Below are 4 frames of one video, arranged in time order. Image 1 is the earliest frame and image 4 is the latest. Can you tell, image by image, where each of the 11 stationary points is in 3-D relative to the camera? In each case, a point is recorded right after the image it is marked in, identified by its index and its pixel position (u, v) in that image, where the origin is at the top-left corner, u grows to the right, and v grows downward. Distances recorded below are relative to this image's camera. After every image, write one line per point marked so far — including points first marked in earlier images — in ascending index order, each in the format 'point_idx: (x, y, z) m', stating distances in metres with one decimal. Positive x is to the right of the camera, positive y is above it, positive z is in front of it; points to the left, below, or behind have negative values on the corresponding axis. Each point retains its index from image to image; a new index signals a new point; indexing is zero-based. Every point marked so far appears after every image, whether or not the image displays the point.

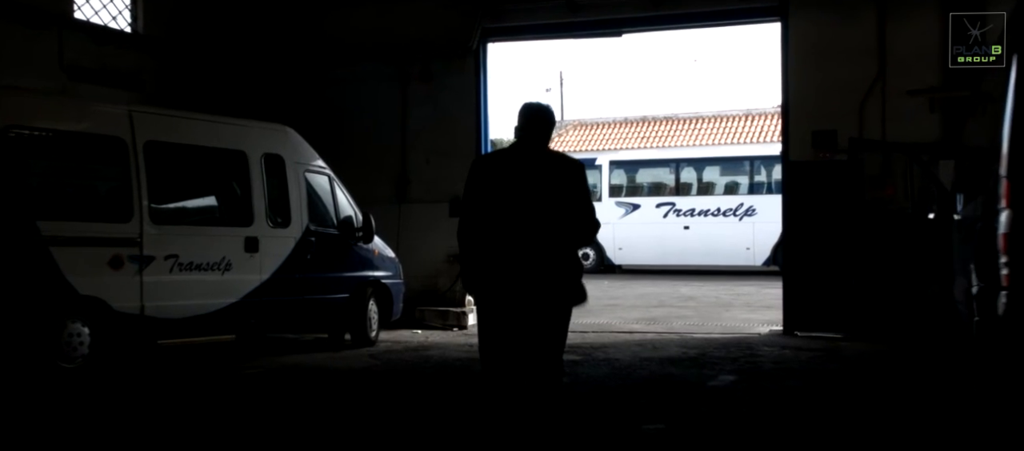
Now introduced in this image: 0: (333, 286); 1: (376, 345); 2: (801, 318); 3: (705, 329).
0: (-1.8, -0.6, +9.8) m
1: (-1.5, -1.3, +10.4) m
2: (+3.2, -1.0, +10.7) m
3: (+2.3, -1.2, +11.6) m
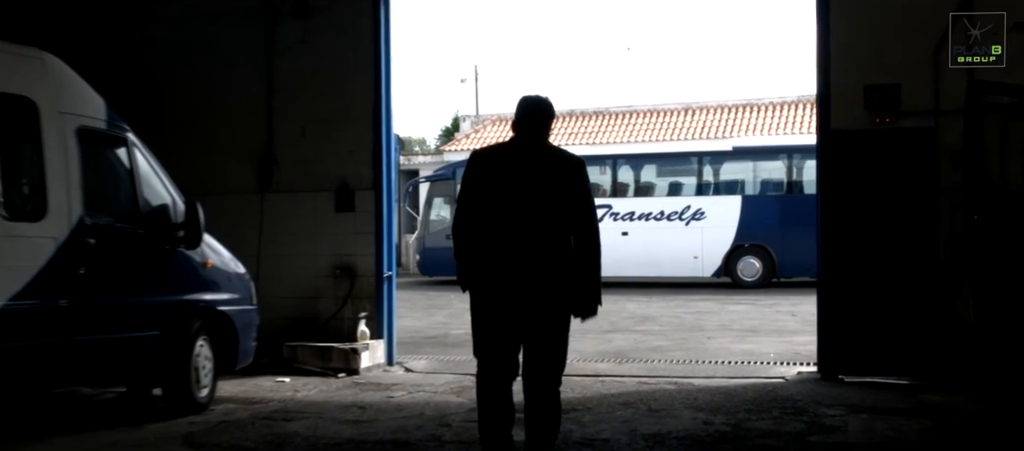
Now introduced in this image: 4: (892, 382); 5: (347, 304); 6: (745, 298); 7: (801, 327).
0: (-2.3, -0.6, +6.0) m
1: (-2.1, -1.3, +6.7) m
2: (+2.5, -1.0, +7.4) m
3: (+1.6, -1.2, +8.2) m
4: (+2.8, -1.2, +7.3) m
5: (-1.4, -0.7, +8.5) m
6: (+4.1, -1.3, +17.2) m
7: (+3.6, -1.3, +11.9) m
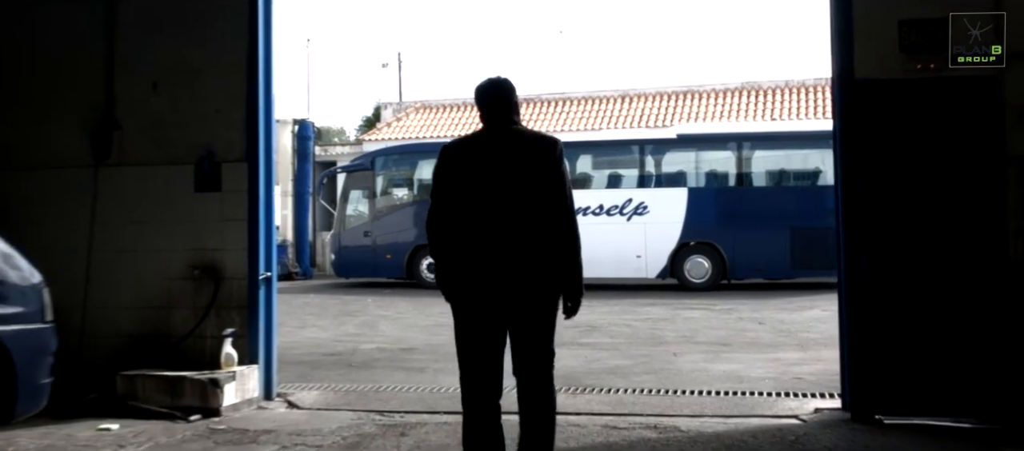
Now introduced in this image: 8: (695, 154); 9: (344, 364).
0: (-2.7, -0.5, +3.7) m
1: (-2.5, -1.2, +4.4) m
2: (+2.1, -0.9, +5.5) m
3: (+1.1, -1.1, +6.2) m
4: (+2.4, -1.1, +5.4) m
5: (-2.0, -0.6, +6.3) m
6: (+2.9, -1.2, +15.4) m
7: (+2.8, -1.2, +10.1) m
8: (+3.6, +1.4, +18.7) m
9: (-1.5, -1.2, +8.7) m
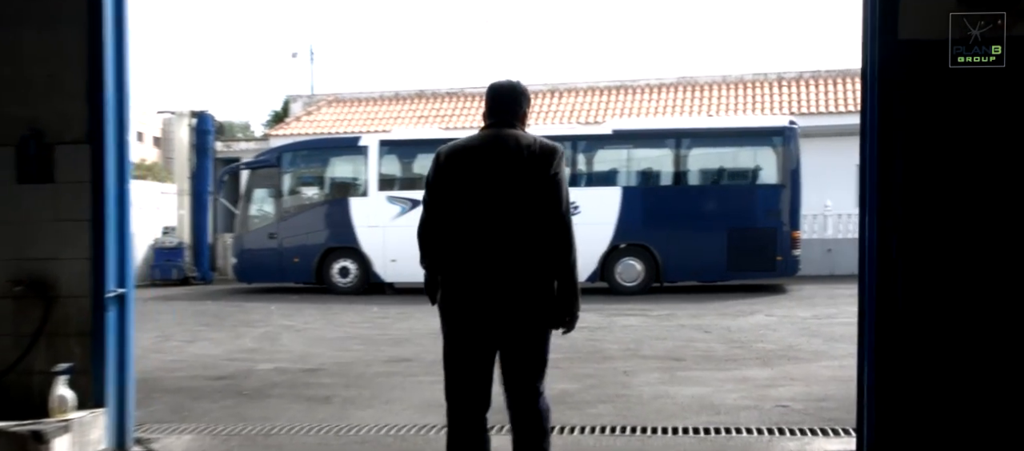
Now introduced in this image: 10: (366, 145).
0: (-2.8, -0.5, +2.2) m
1: (-2.7, -1.2, +2.9) m
2: (+1.8, -0.9, +4.3) m
3: (+0.7, -1.1, +5.0) m
4: (+2.1, -1.1, +4.2) m
5: (-2.3, -0.6, +4.8) m
6: (+1.8, -1.2, +14.2) m
7: (+2.0, -1.2, +9.0) m
8: (+2.1, +1.4, +17.7) m
9: (-2.1, -1.2, +7.2) m
10: (-2.7, +1.5, +17.7) m
